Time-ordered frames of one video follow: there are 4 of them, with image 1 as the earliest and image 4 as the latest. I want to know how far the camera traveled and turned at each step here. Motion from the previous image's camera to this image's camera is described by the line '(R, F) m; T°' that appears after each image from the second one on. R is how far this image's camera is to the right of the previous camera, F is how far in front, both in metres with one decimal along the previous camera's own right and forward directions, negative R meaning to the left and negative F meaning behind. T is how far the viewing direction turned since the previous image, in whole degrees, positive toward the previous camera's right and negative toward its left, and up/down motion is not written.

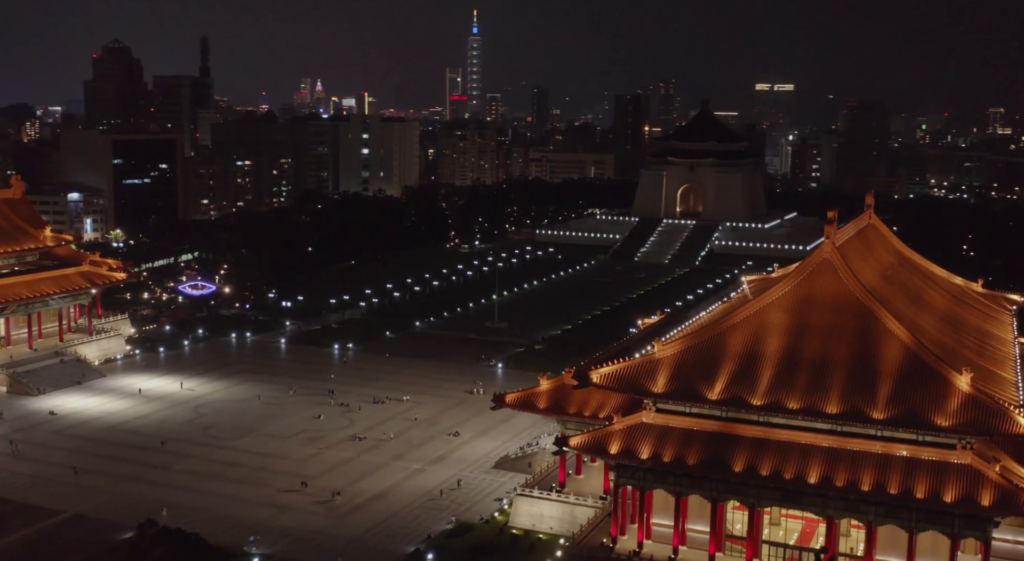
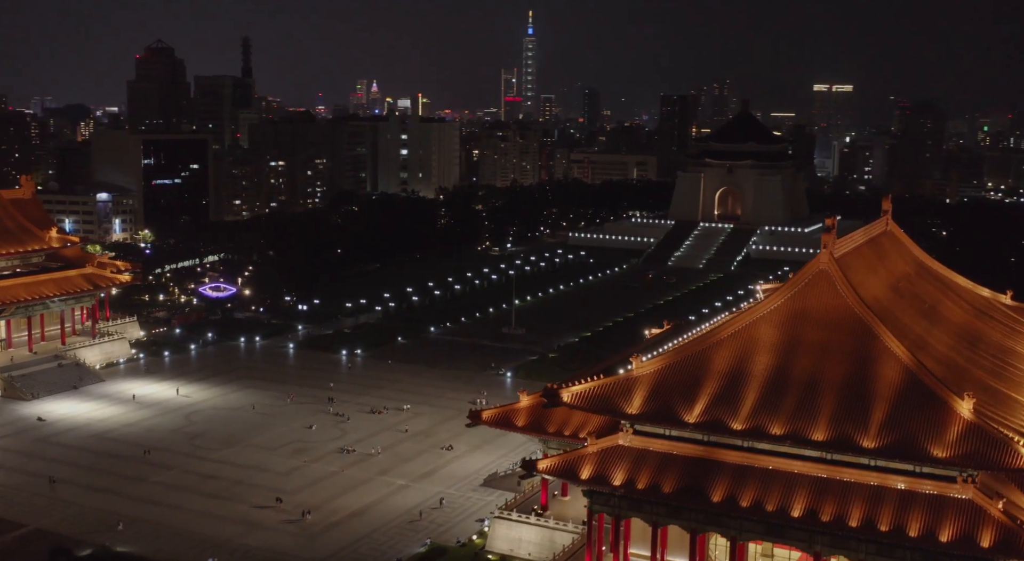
(+1.4, +1.3) m; -3°
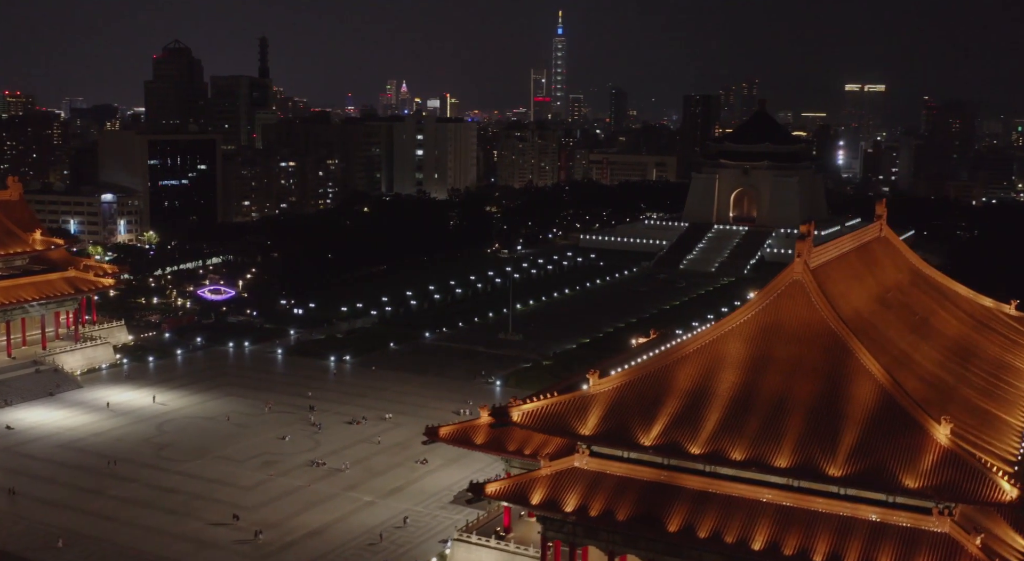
(+1.3, +1.1) m; -2°
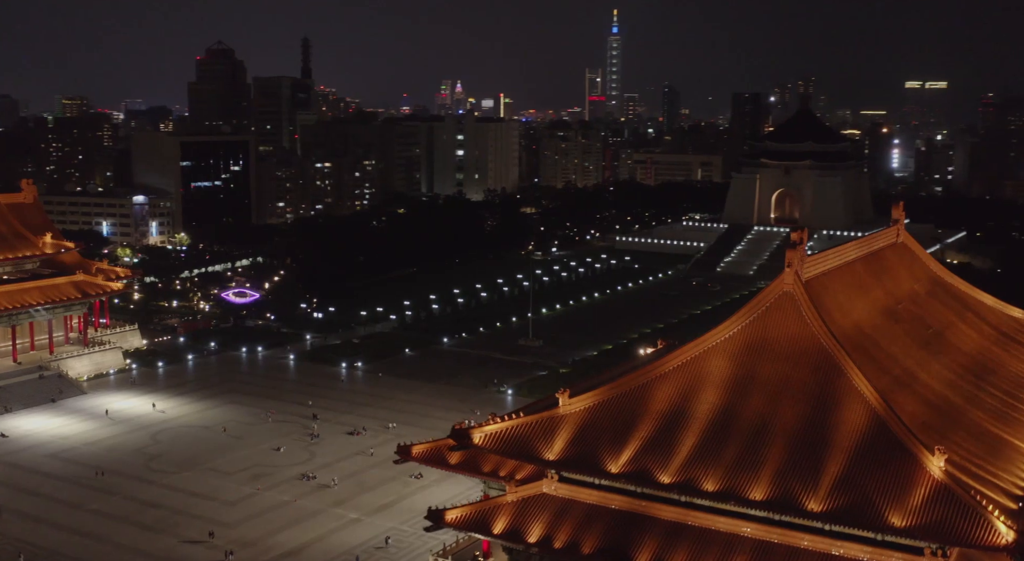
(+1.3, +1.1) m; -3°
